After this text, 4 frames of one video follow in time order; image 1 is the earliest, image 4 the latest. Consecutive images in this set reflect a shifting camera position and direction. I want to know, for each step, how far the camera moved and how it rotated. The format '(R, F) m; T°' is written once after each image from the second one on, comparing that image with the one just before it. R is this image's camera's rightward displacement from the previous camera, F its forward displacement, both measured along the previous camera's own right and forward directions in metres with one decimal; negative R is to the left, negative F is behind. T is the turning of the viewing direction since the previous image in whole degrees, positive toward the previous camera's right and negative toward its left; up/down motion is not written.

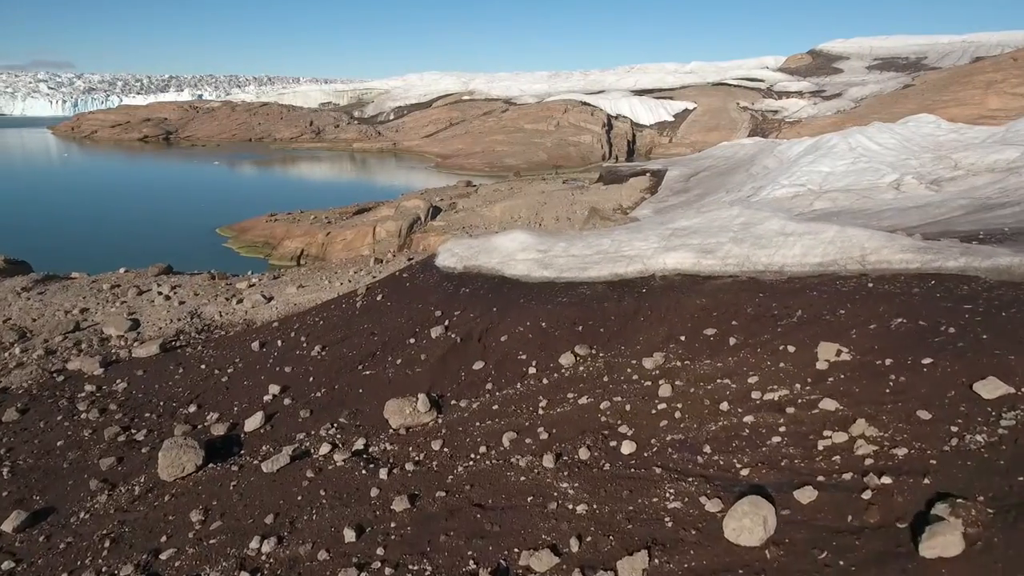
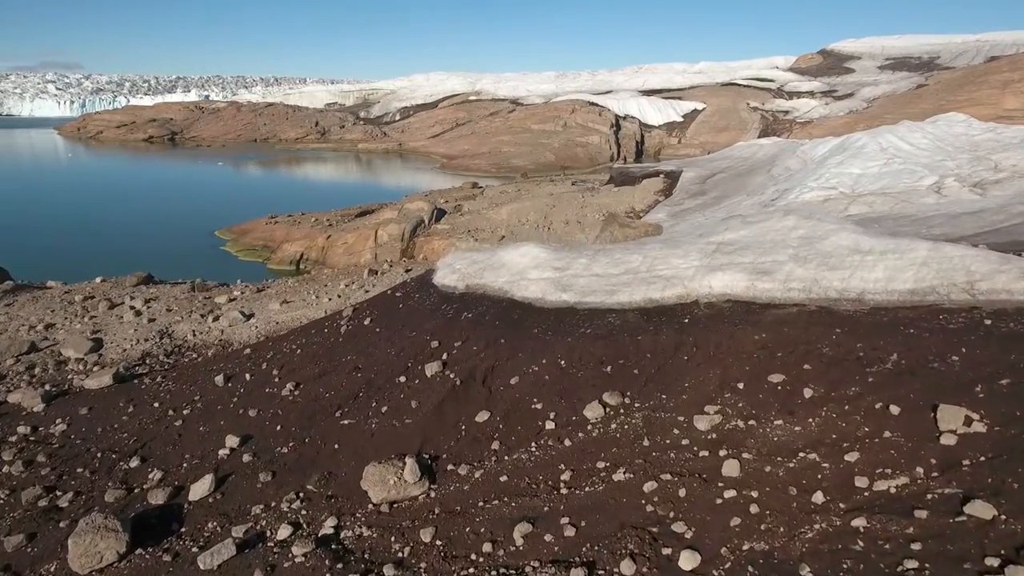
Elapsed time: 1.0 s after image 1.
(-0.1, +1.4) m; -1°
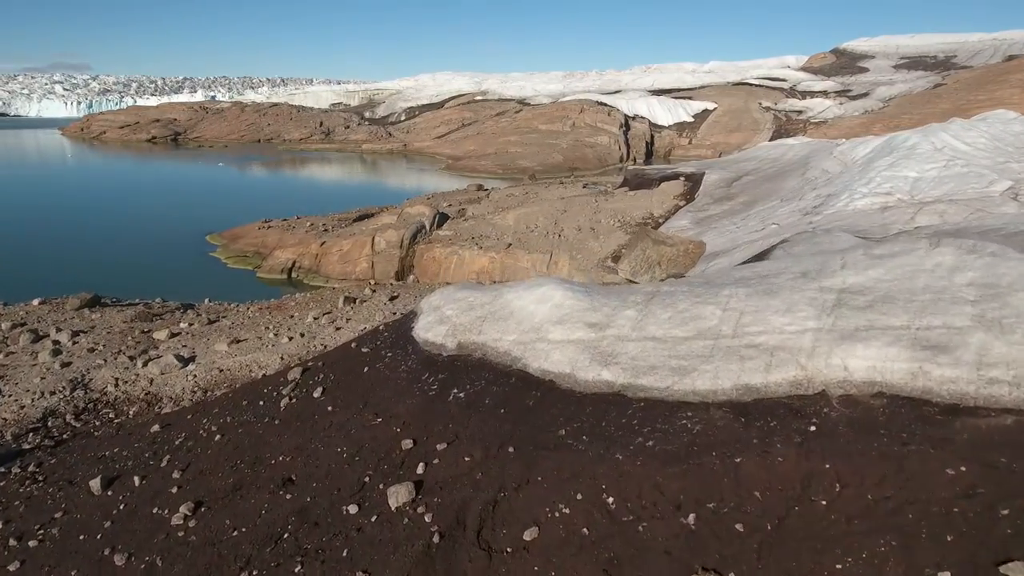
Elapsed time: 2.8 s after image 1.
(0.0, +2.3) m; -1°
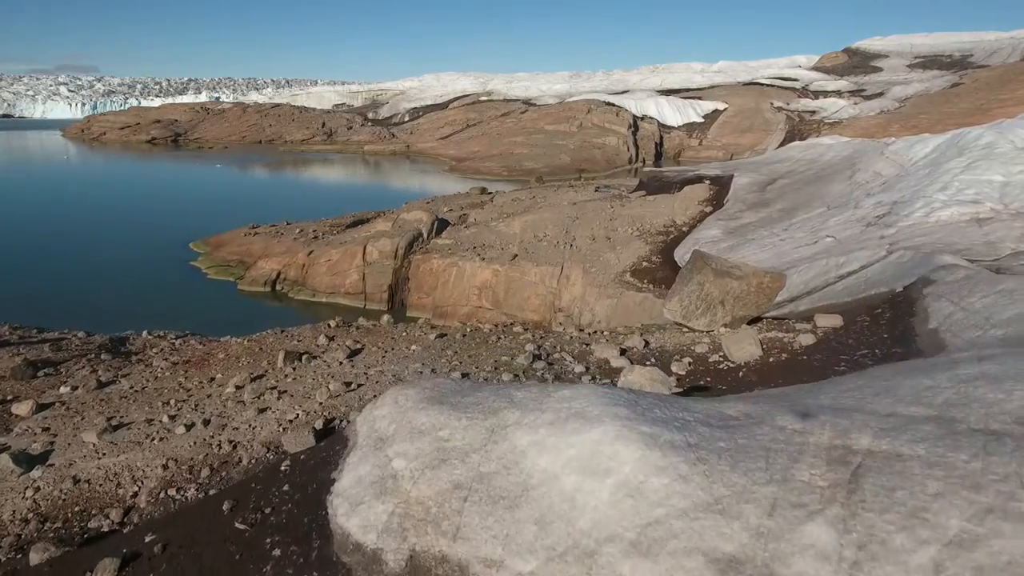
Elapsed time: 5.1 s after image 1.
(0.0, +2.9) m; 0°
